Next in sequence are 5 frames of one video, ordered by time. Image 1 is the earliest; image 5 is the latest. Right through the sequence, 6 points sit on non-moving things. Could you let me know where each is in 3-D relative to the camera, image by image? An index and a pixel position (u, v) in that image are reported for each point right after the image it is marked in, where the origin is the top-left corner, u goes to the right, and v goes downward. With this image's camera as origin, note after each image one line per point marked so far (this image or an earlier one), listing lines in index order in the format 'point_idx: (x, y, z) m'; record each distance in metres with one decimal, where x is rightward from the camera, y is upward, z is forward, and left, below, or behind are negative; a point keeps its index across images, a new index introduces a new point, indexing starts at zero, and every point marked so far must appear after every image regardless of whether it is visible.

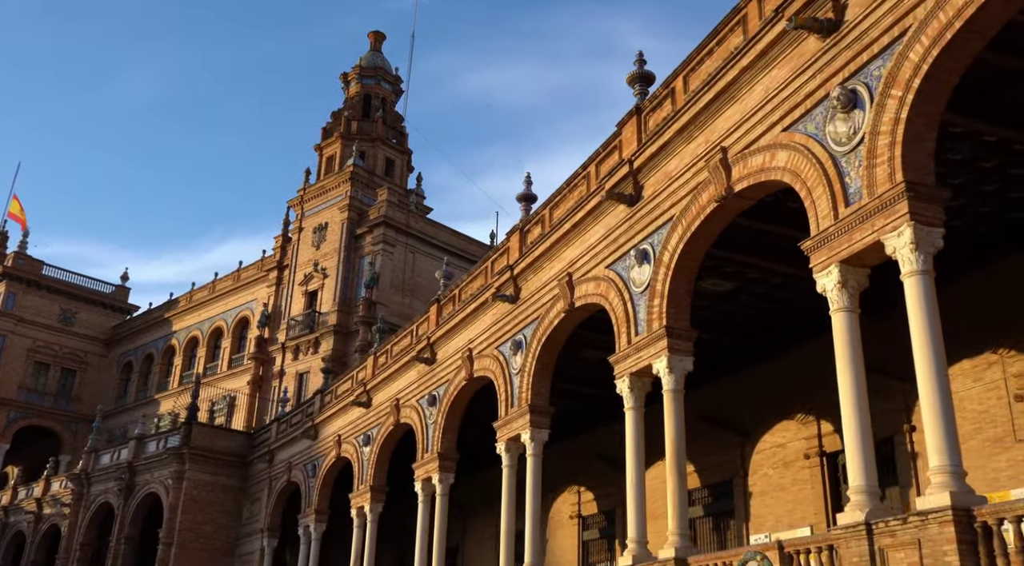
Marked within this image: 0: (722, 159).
0: (+2.4, +1.4, +11.2) m
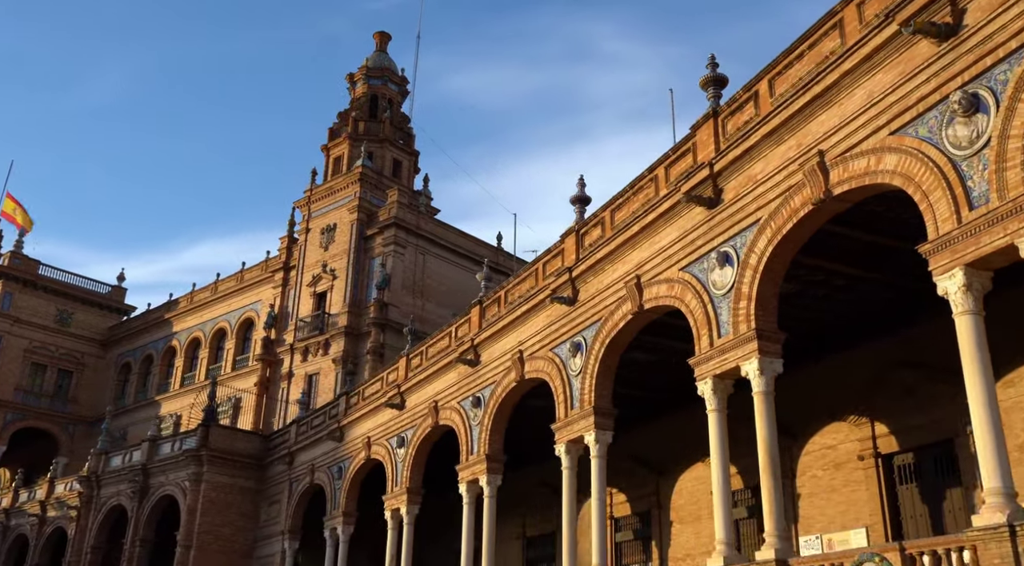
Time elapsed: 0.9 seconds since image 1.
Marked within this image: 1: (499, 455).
0: (+3.5, +1.4, +11.2) m
1: (-0.3, -3.5, +19.9) m
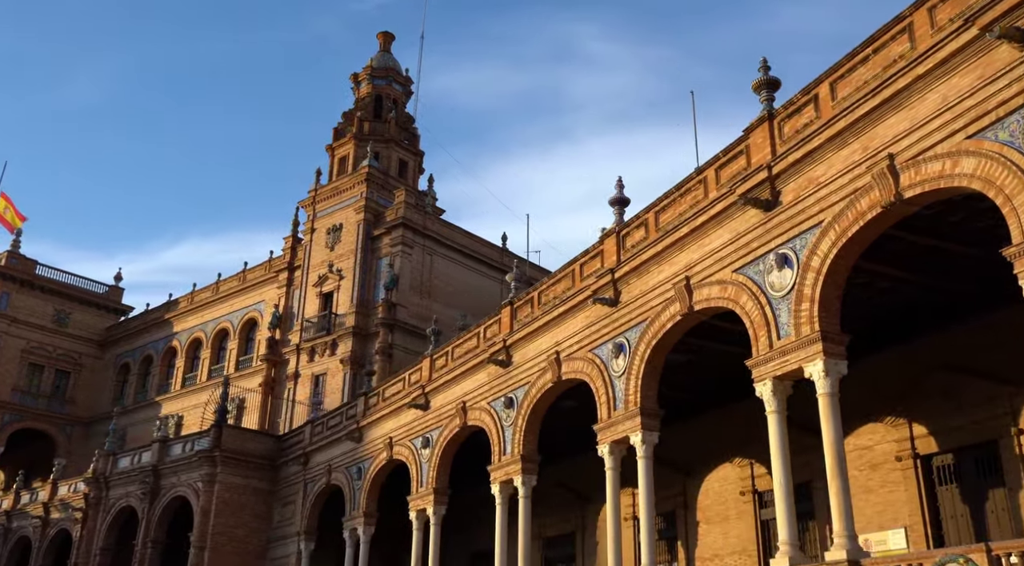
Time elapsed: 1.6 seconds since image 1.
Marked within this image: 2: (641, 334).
0: (+4.3, +1.4, +11.3) m
1: (+0.4, -3.5, +19.9) m
2: (+2.1, -0.9, +16.2) m
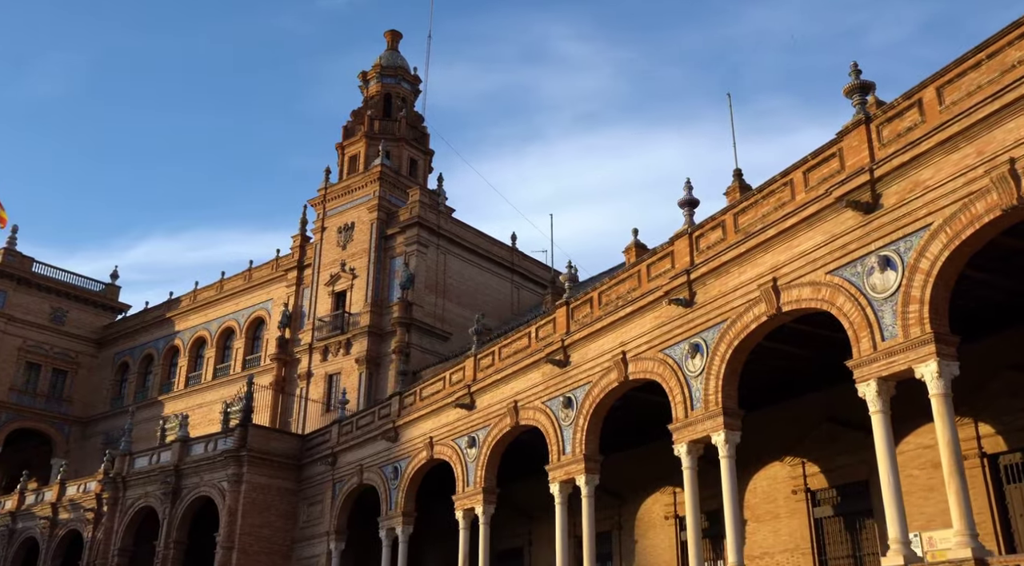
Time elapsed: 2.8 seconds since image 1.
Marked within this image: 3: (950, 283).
0: (+5.8, +1.3, +11.5) m
1: (+1.7, -3.5, +20.0) m
2: (+3.5, -0.9, +16.3) m
3: (+5.6, 0.0, +12.4) m
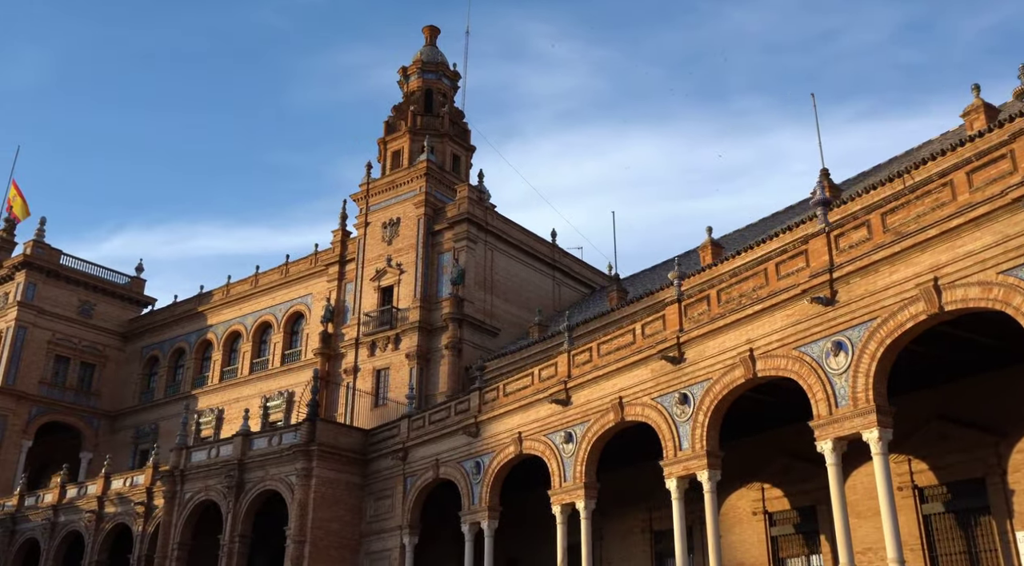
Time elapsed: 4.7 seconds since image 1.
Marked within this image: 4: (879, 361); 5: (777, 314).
0: (+8.5, +1.3, +11.6) m
1: (+4.2, -3.5, +20.1) m
2: (+6.1, -0.9, +16.5) m
3: (+8.2, 0.0, +12.6) m
4: (+6.1, -1.3, +16.3) m
5: (+5.1, -0.6, +18.7) m
